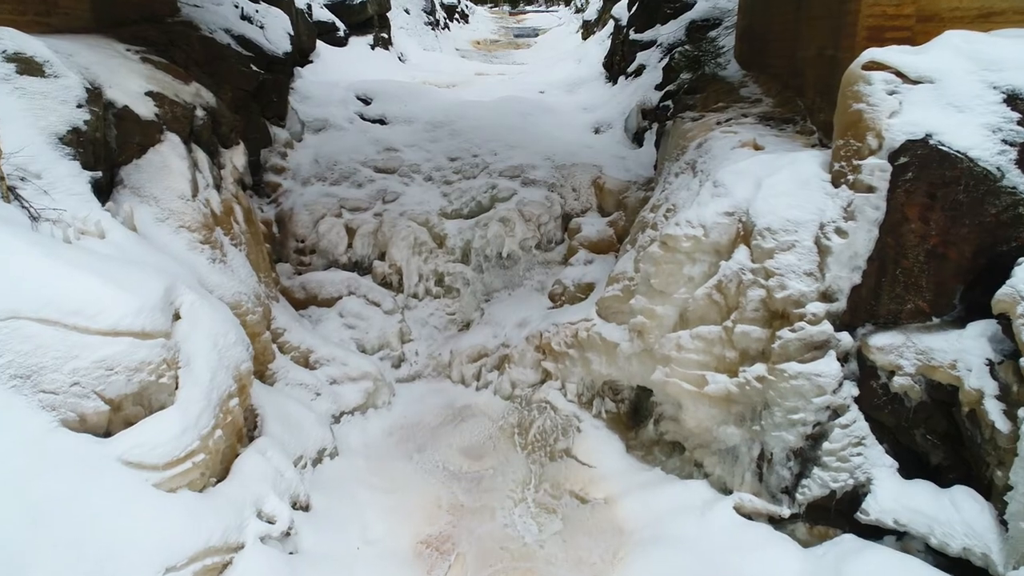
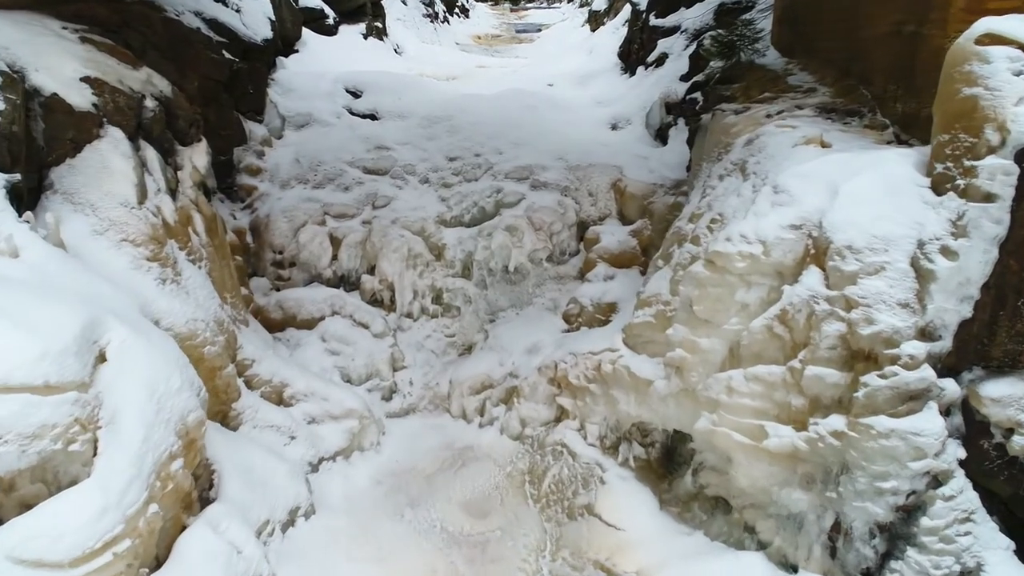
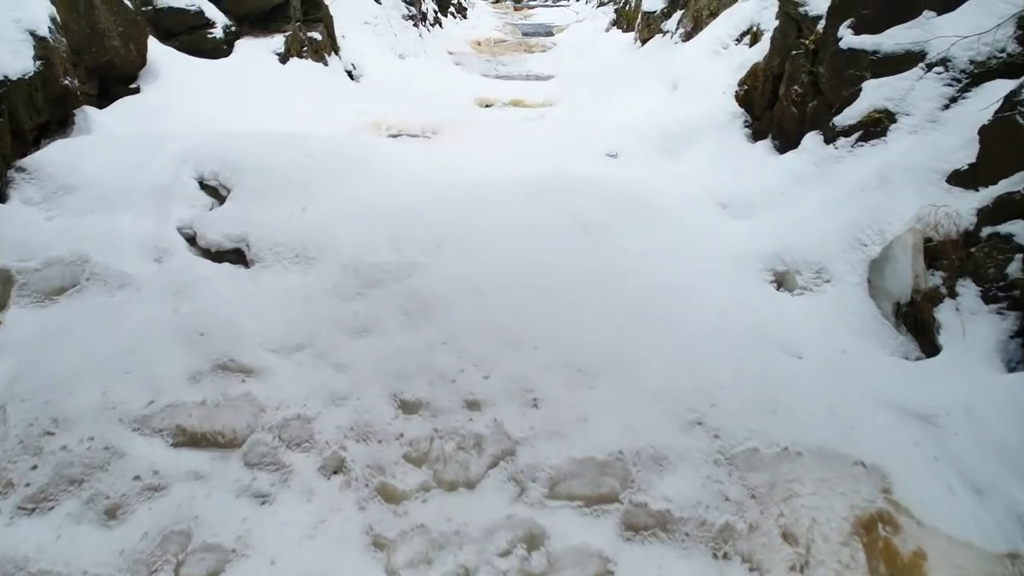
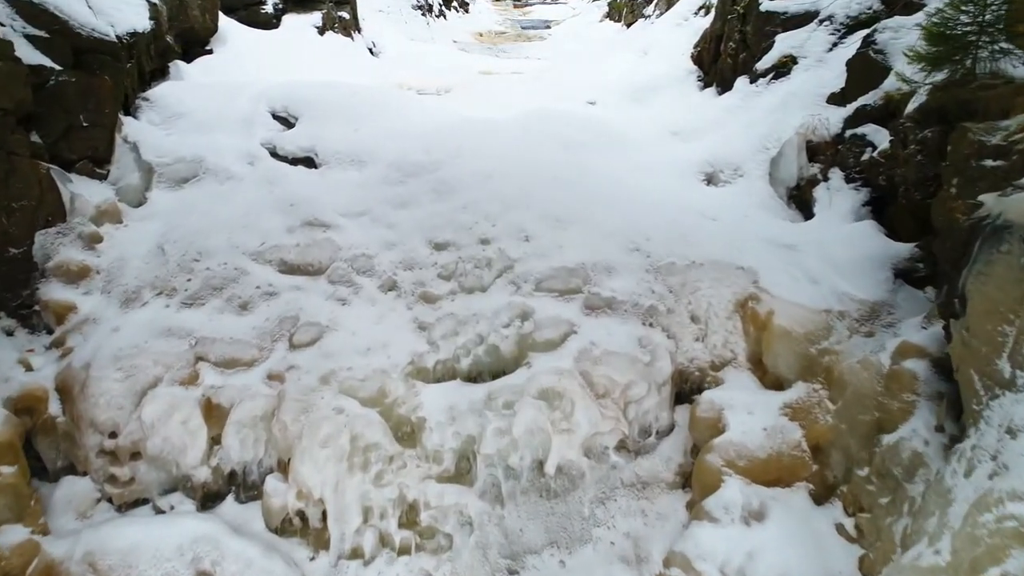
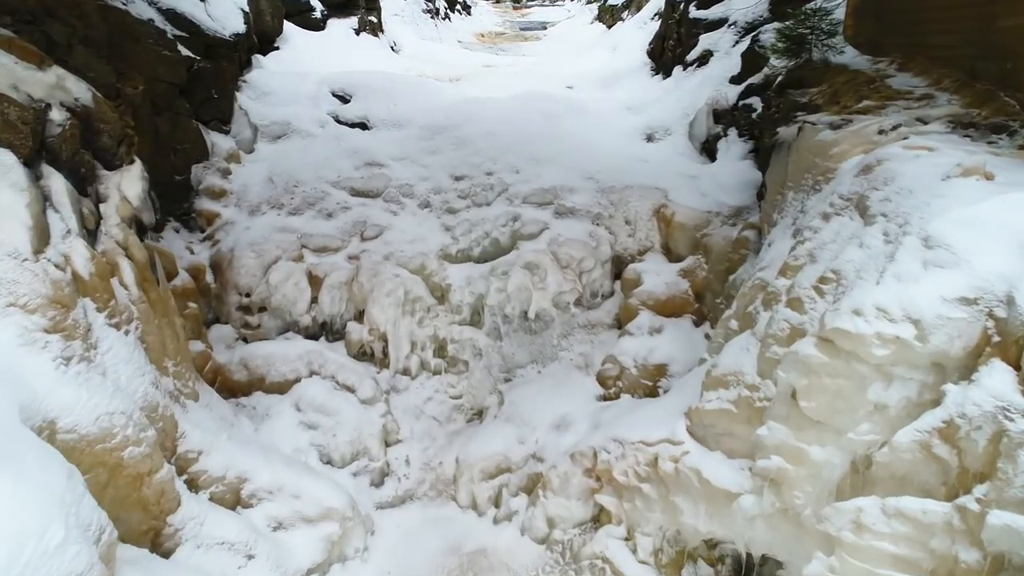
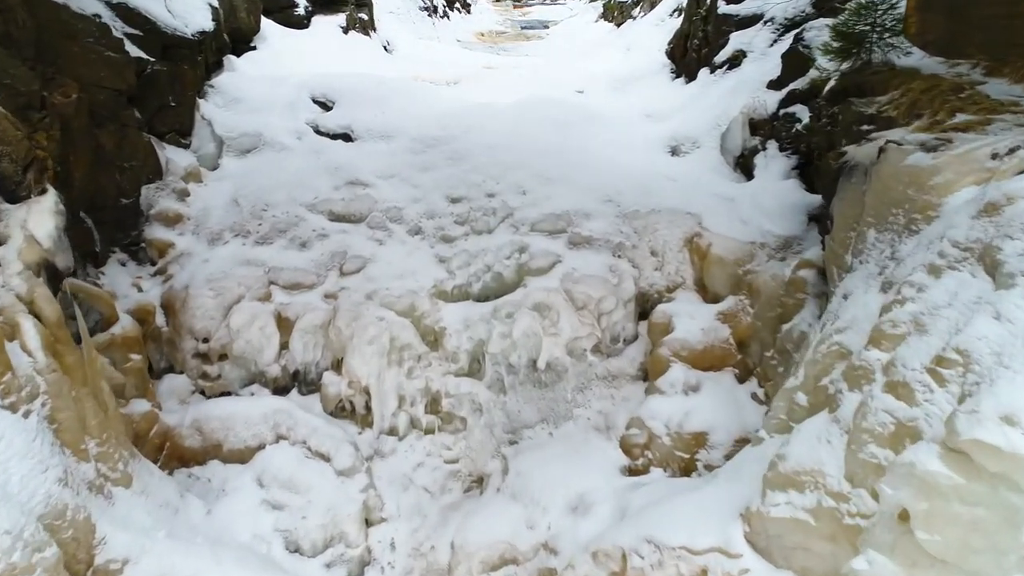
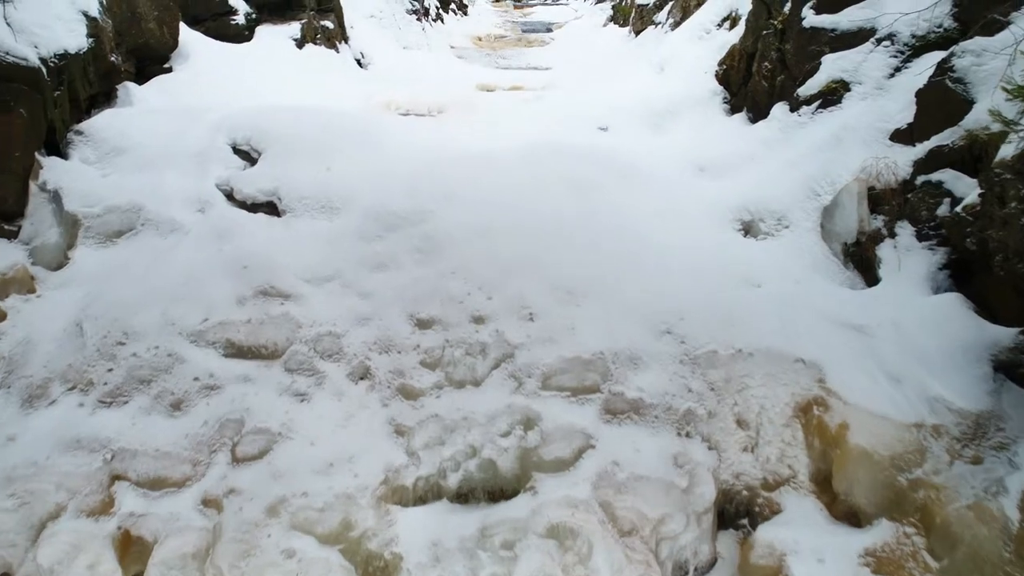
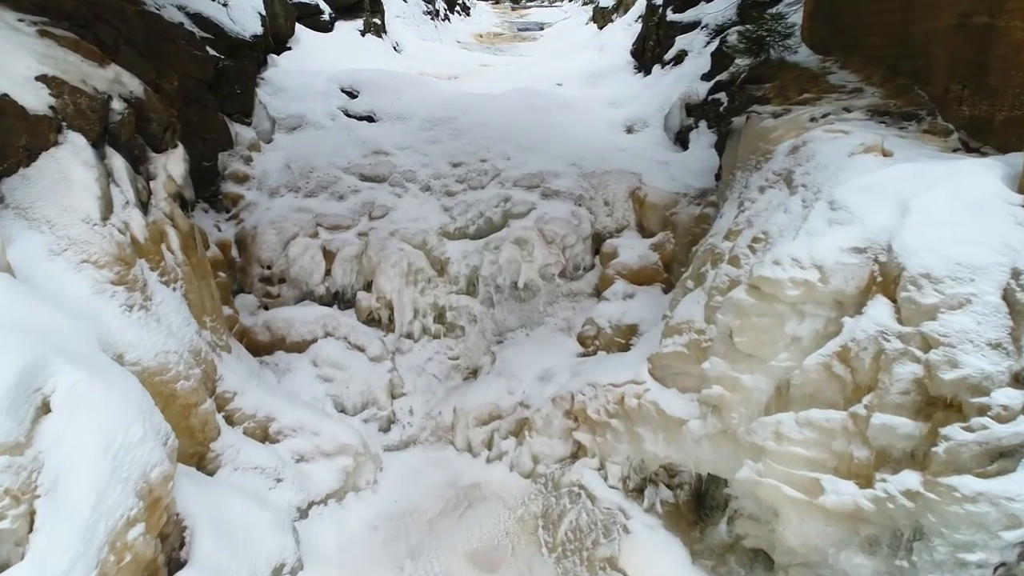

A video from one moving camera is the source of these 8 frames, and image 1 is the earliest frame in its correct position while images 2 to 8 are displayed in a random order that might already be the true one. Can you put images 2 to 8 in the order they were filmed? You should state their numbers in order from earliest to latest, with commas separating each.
2, 8, 5, 6, 4, 7, 3
